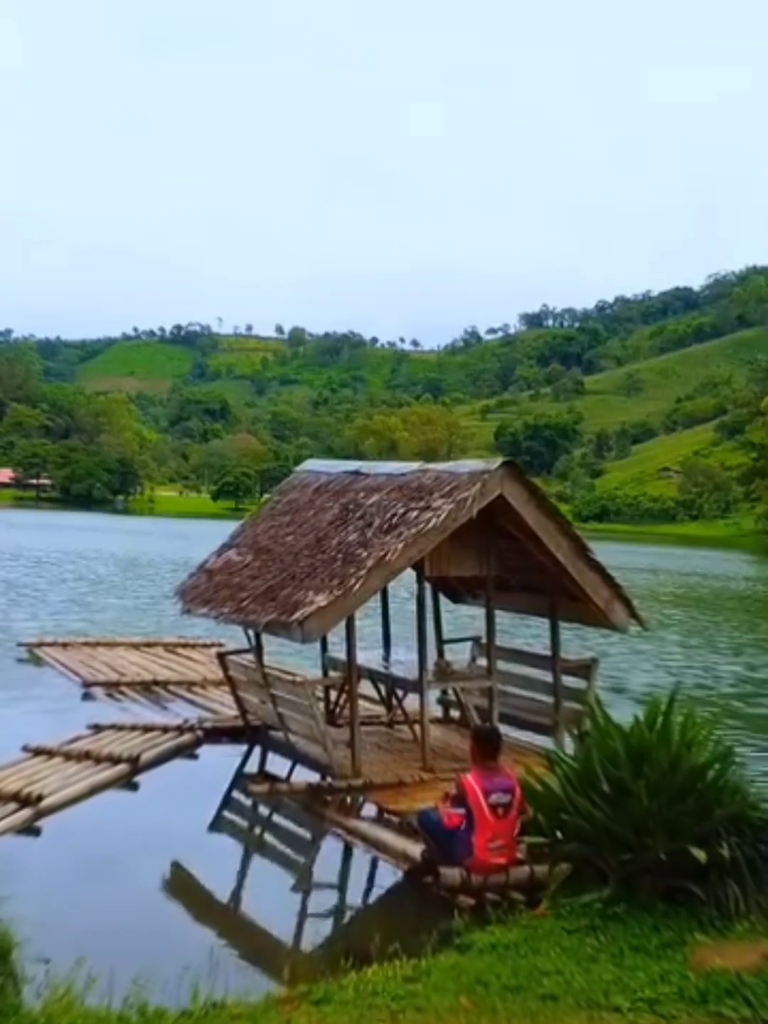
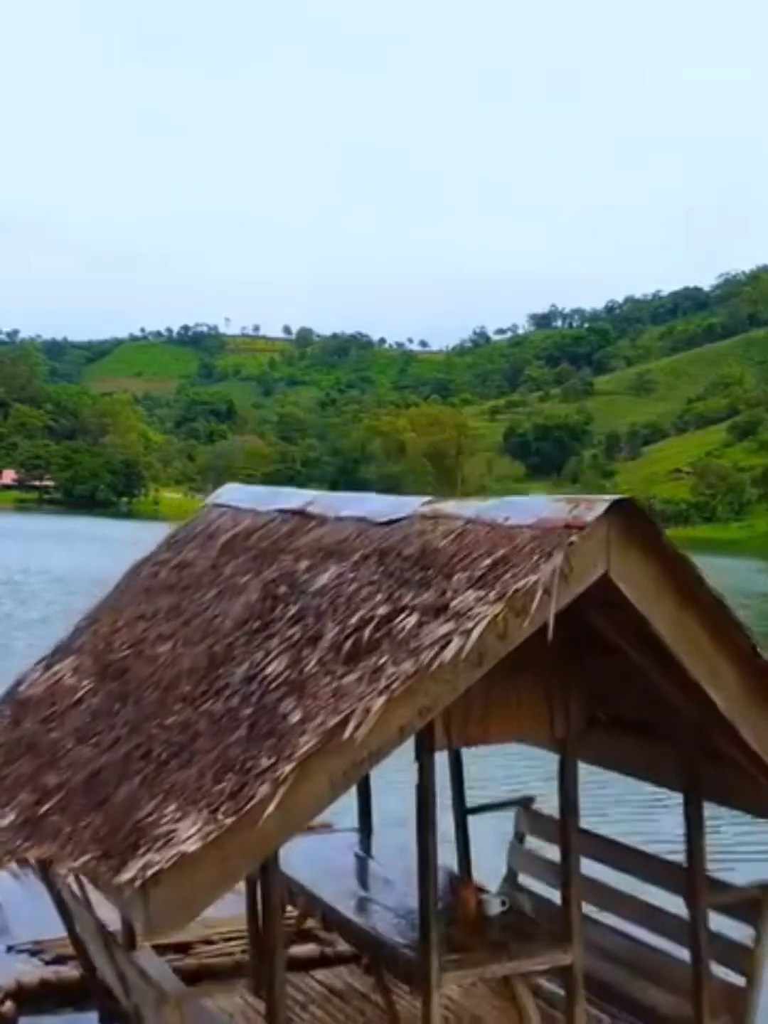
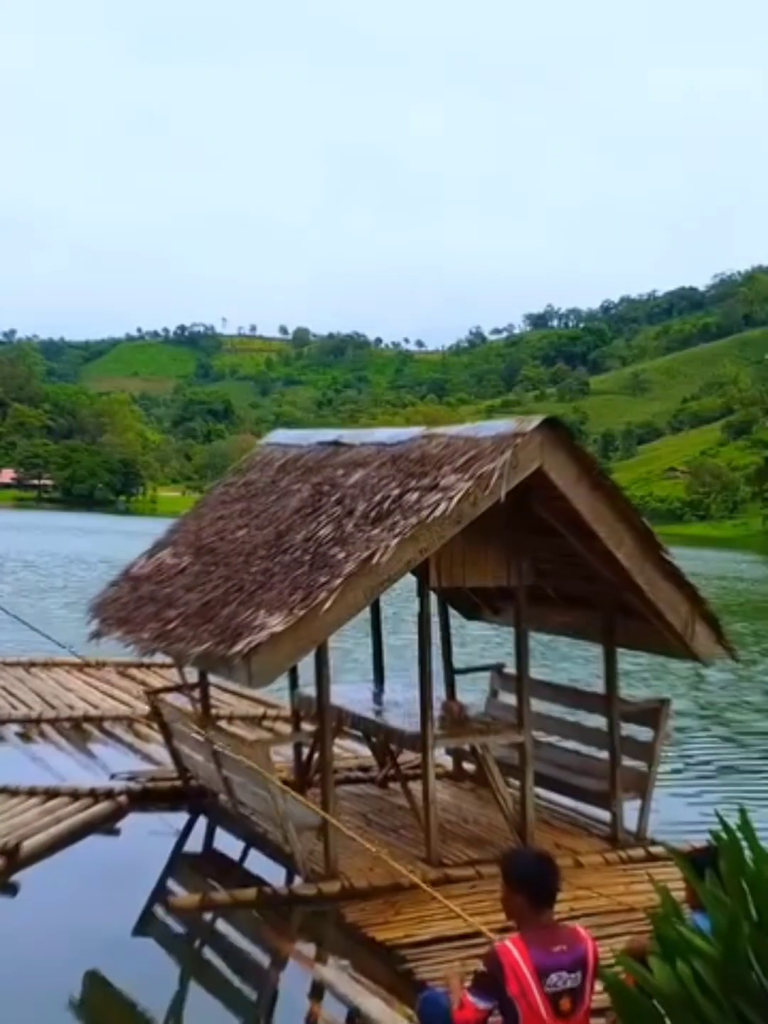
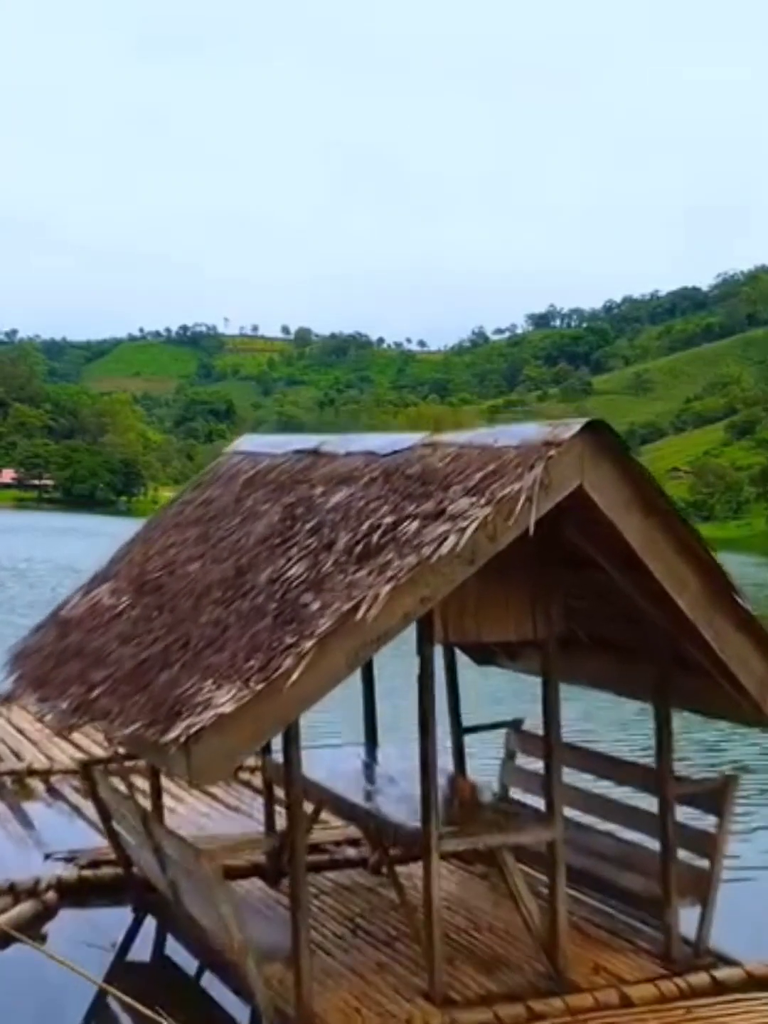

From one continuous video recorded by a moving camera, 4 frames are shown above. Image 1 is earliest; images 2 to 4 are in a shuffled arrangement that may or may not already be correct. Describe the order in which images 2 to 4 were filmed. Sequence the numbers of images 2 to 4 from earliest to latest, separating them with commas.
3, 4, 2
